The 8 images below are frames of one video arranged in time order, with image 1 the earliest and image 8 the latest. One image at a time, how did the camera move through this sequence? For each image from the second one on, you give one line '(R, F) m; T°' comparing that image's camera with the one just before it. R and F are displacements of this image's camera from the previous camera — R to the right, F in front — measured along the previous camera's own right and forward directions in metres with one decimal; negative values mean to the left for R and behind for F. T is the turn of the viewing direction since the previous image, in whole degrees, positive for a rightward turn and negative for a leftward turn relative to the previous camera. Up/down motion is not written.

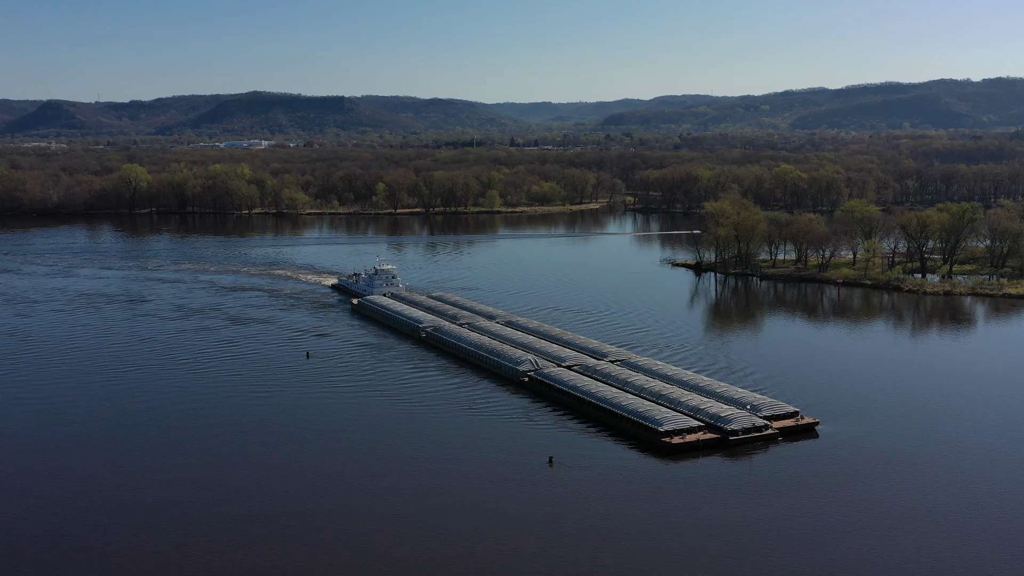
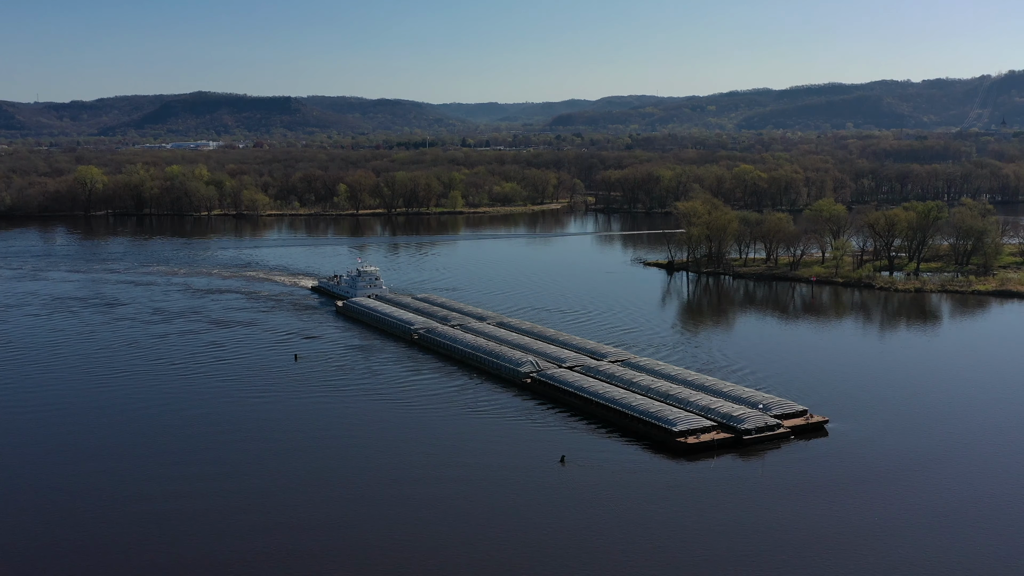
(-0.9, +0.2) m; +2°
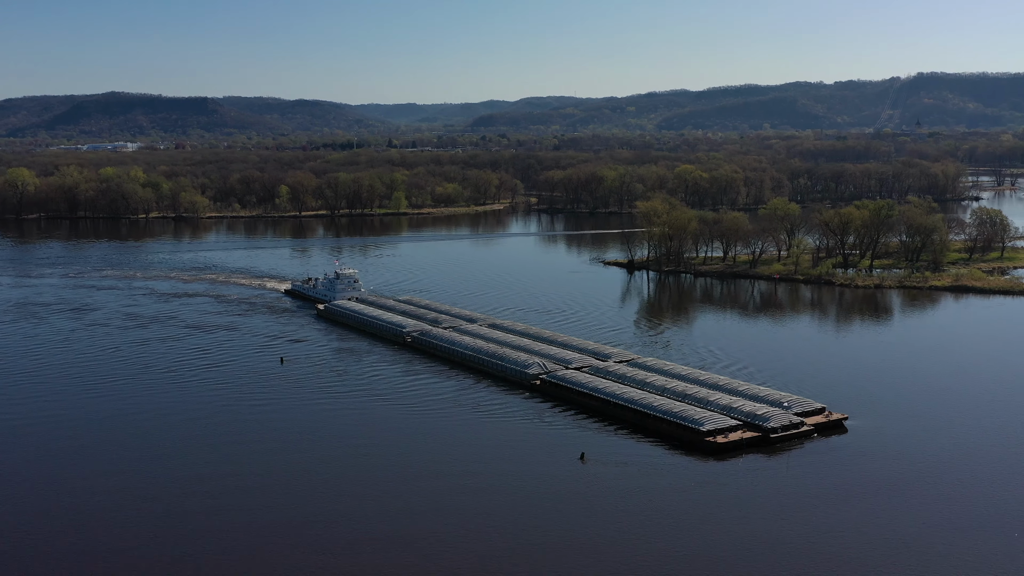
(-1.5, +0.4) m; +3°
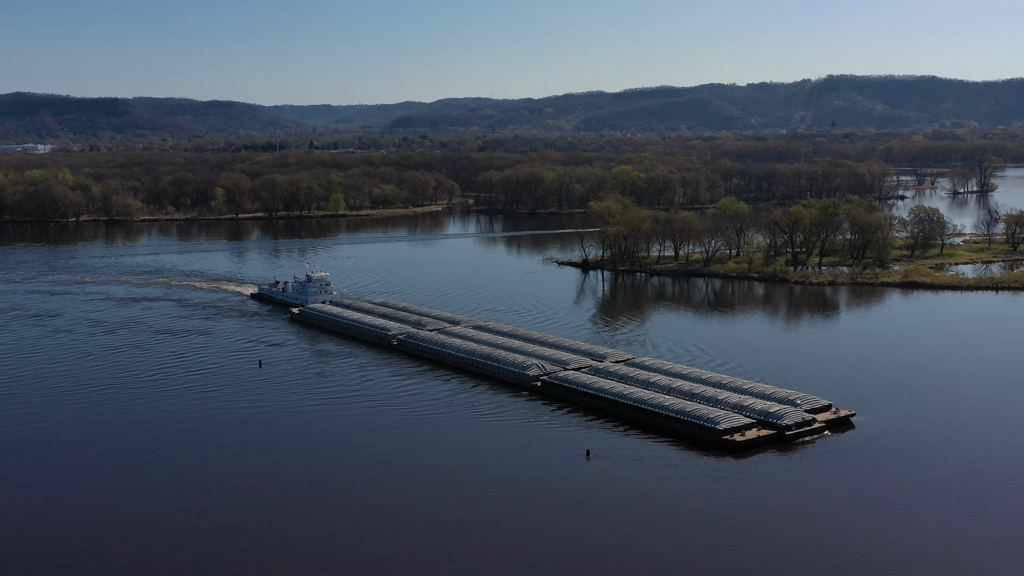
(-1.4, +0.3) m; +4°
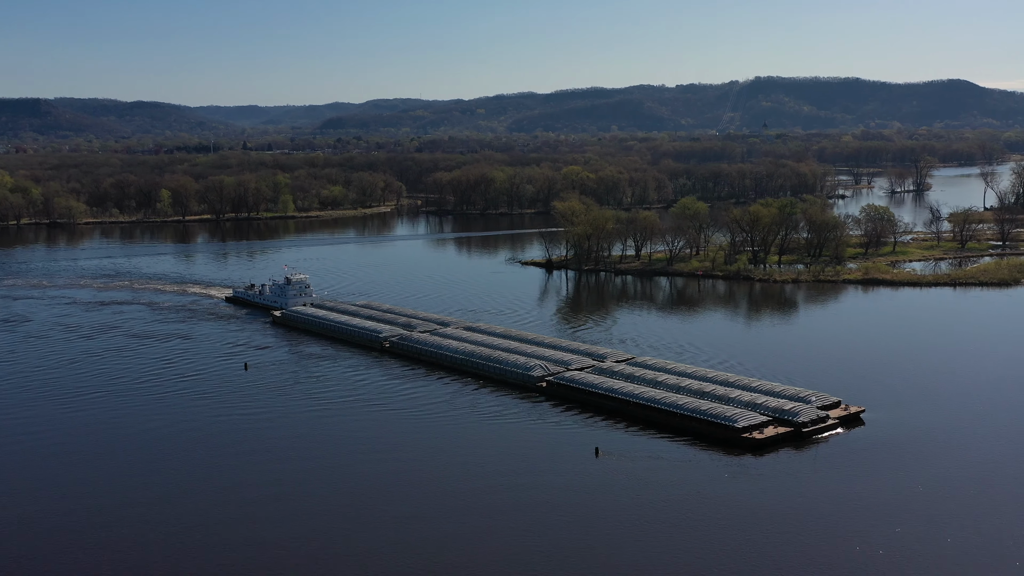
(-1.2, +0.2) m; +3°
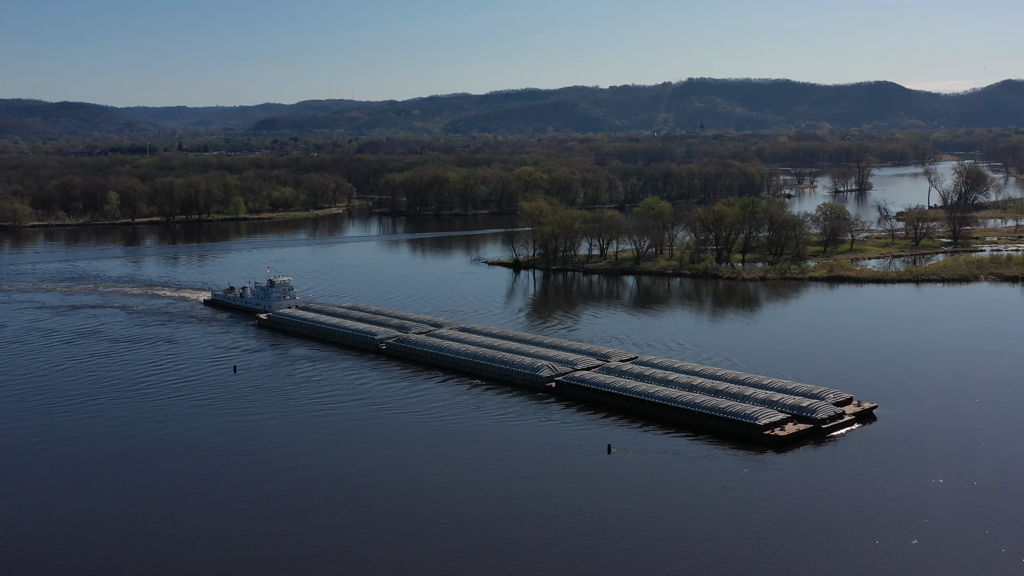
(-1.2, +0.2) m; +3°
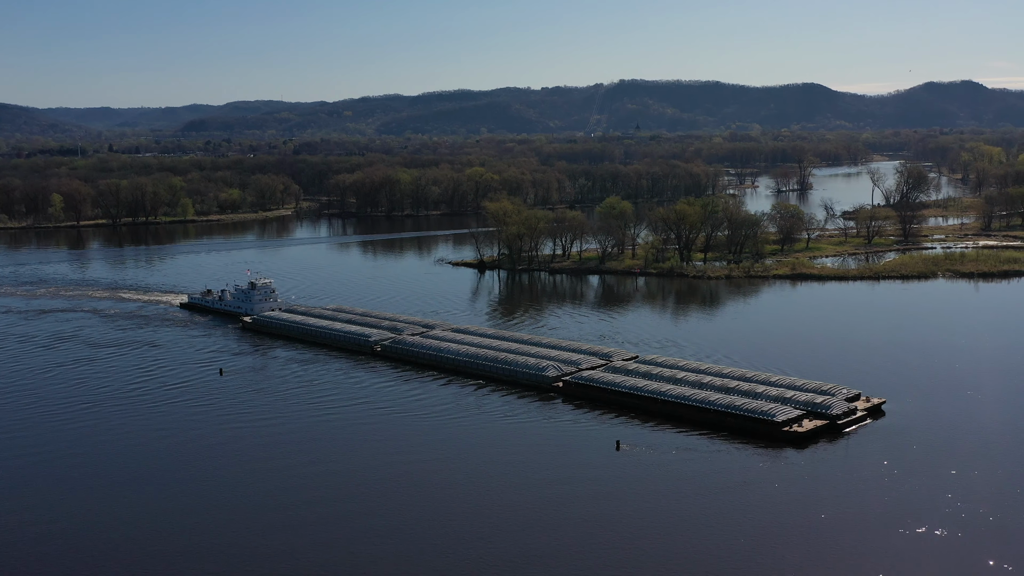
(-1.2, +0.2) m; +3°
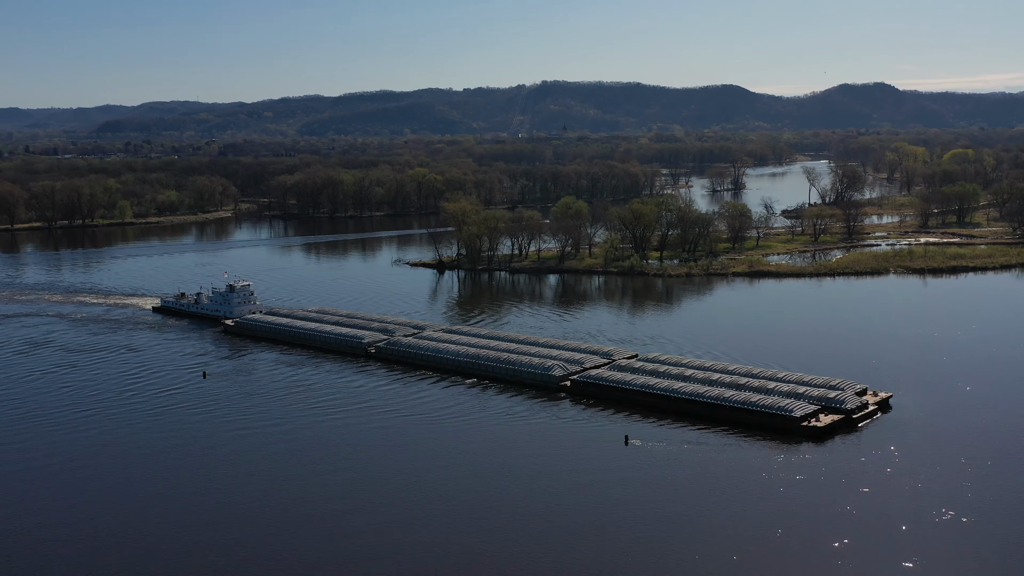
(-1.4, +0.2) m; +3°
